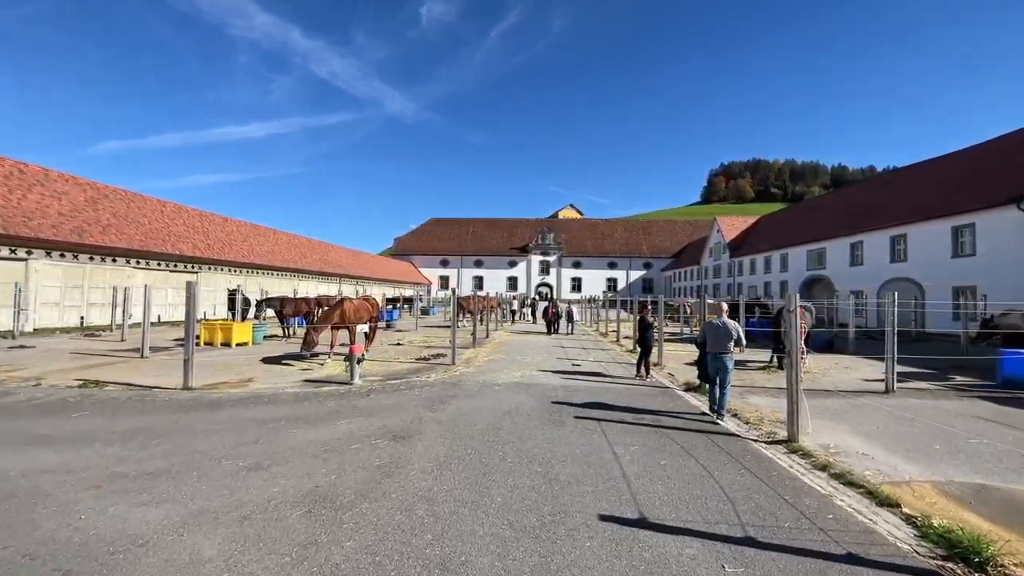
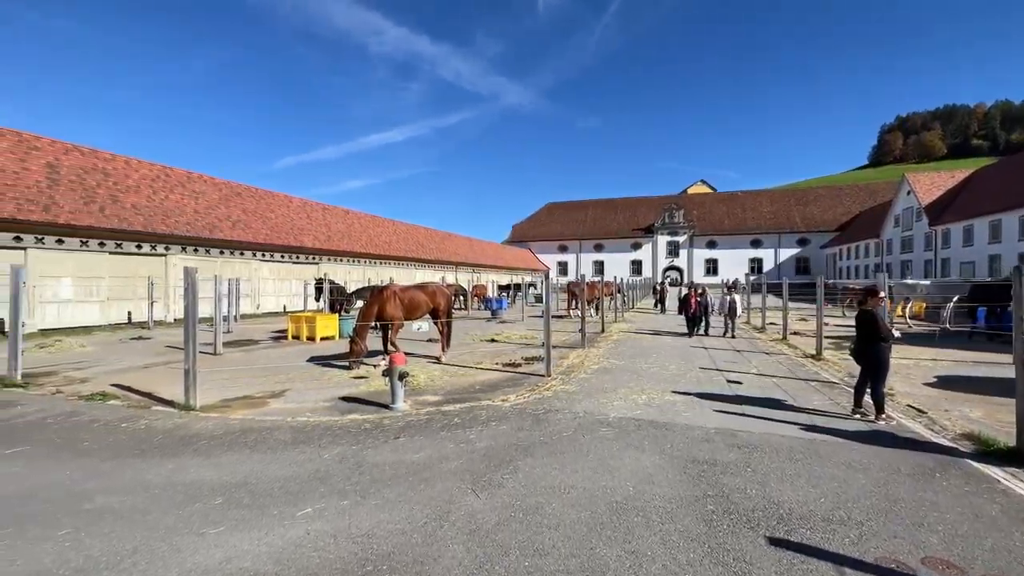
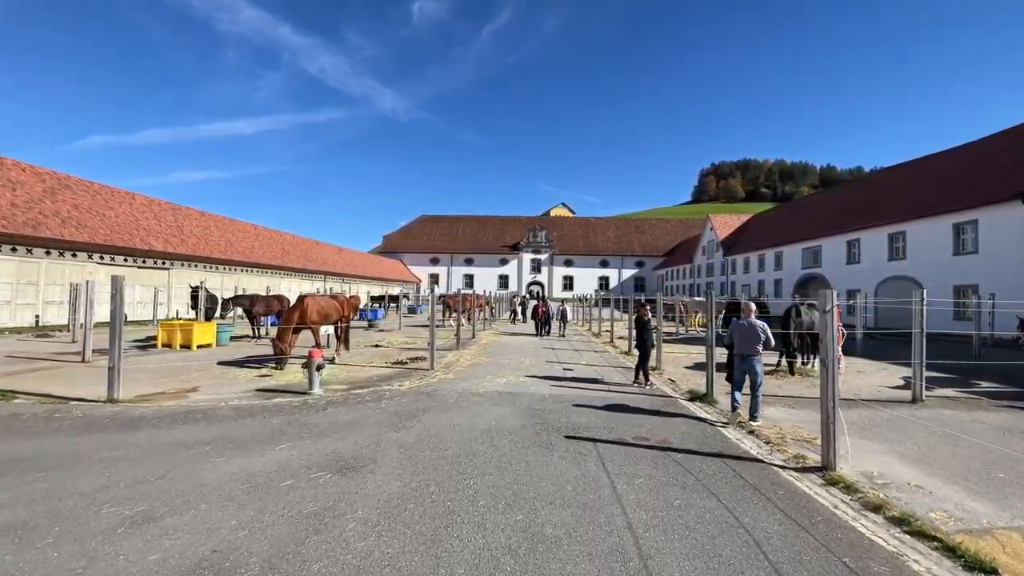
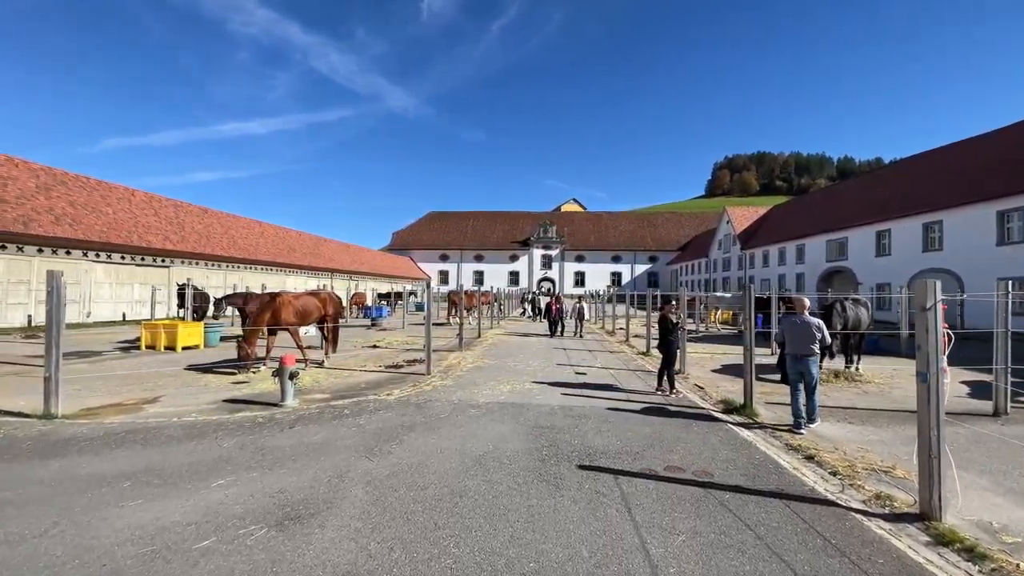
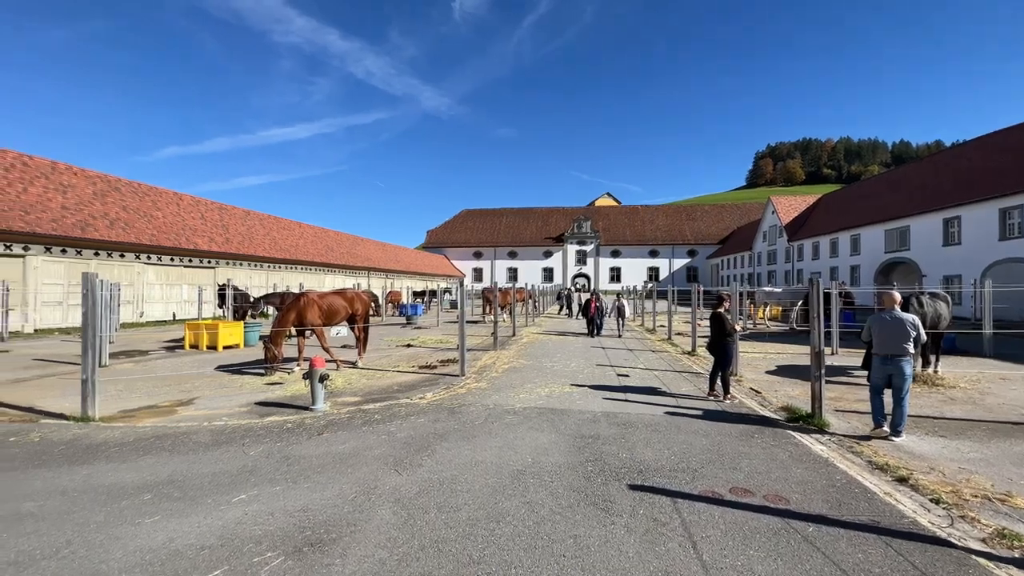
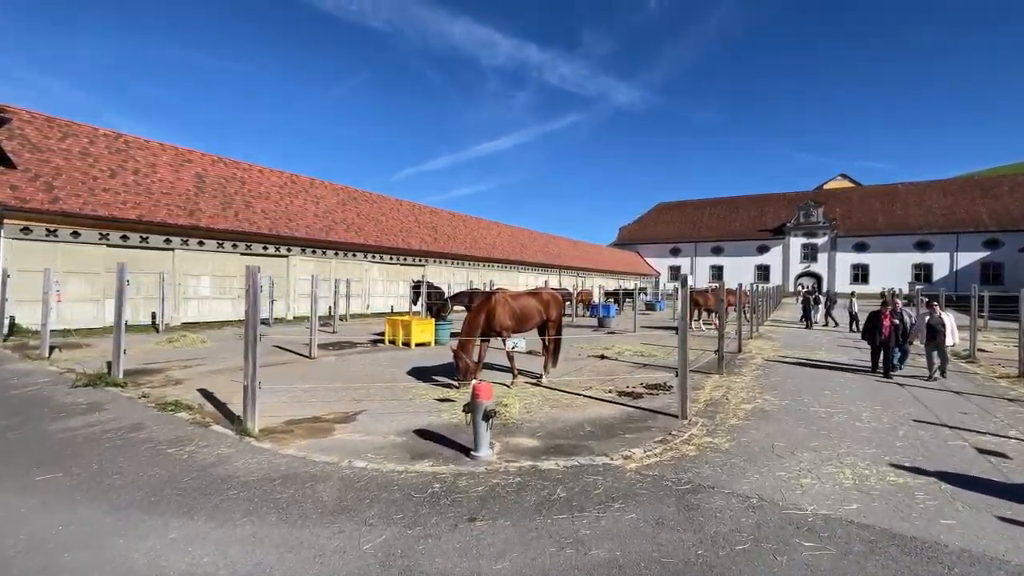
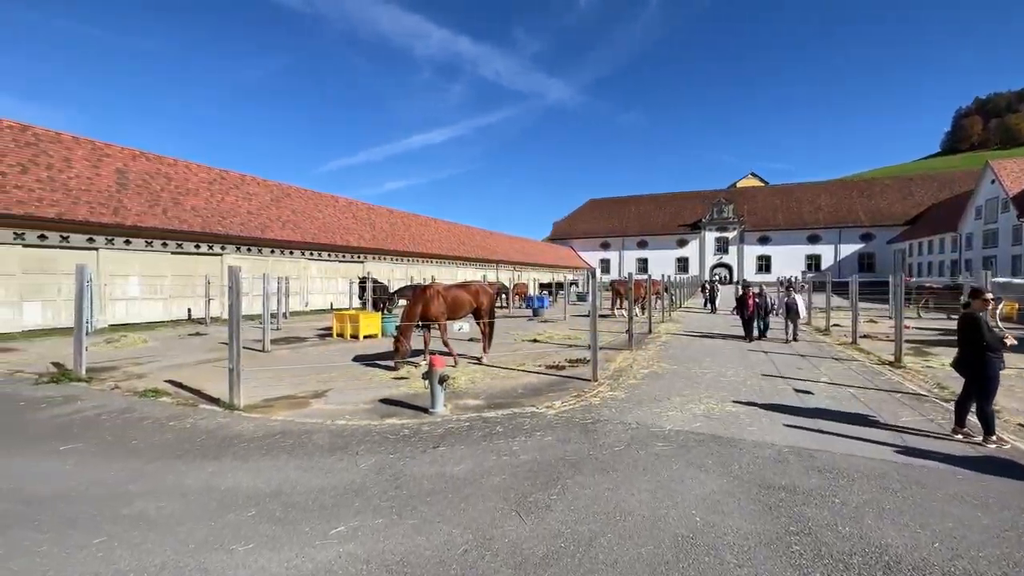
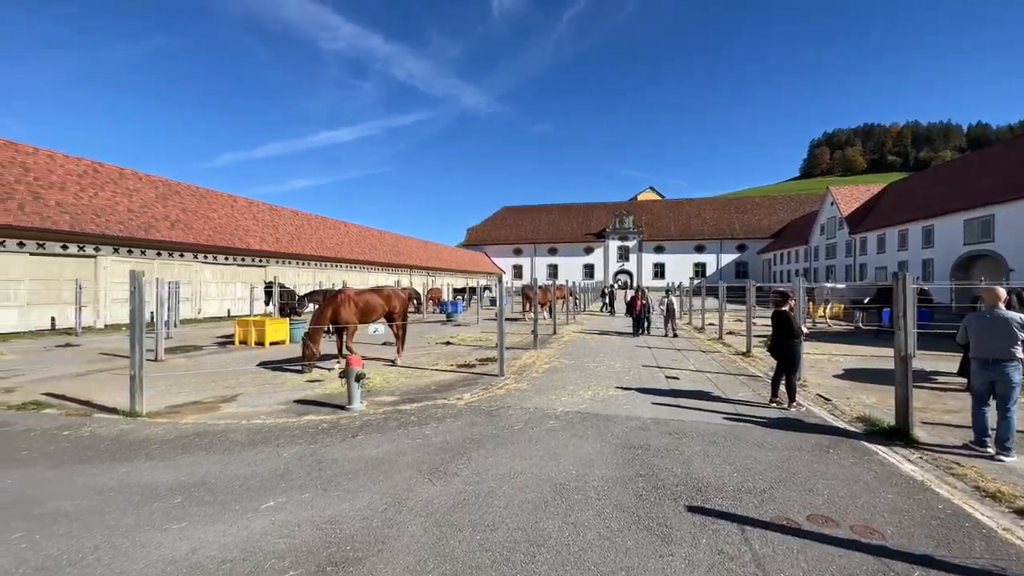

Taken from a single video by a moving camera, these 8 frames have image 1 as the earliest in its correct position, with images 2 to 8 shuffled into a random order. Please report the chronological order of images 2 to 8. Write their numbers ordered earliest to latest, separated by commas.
3, 4, 5, 8, 2, 7, 6
